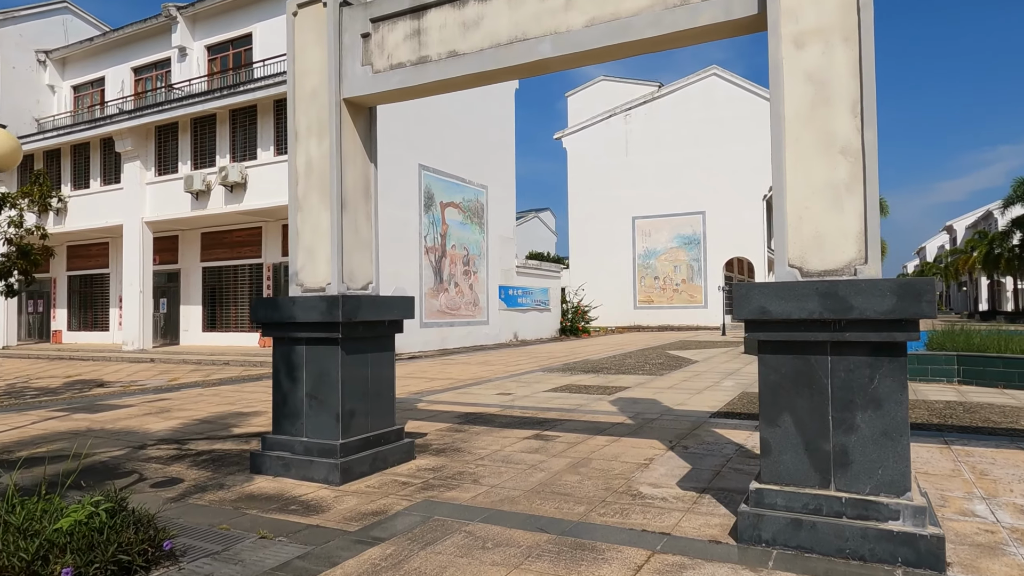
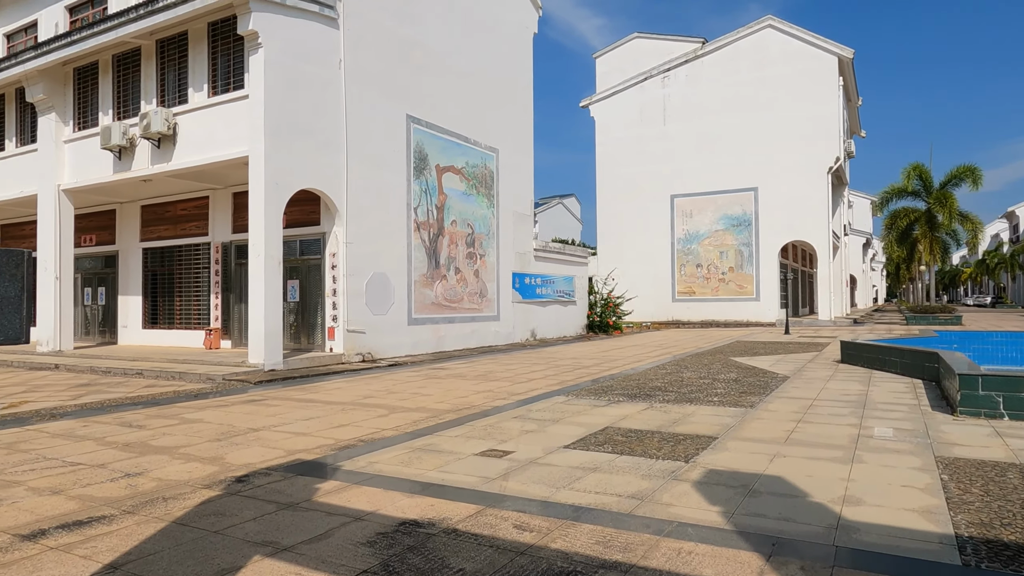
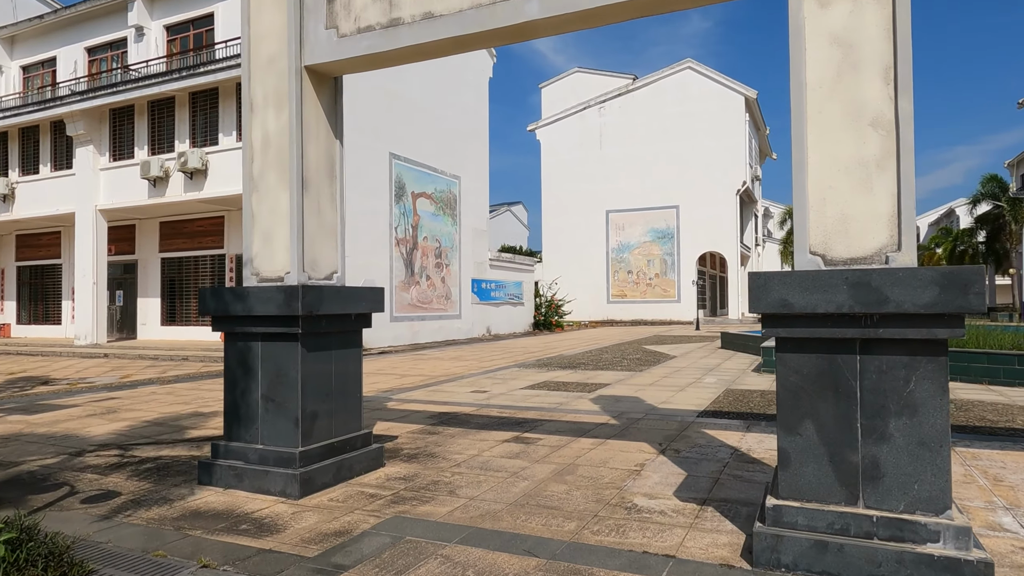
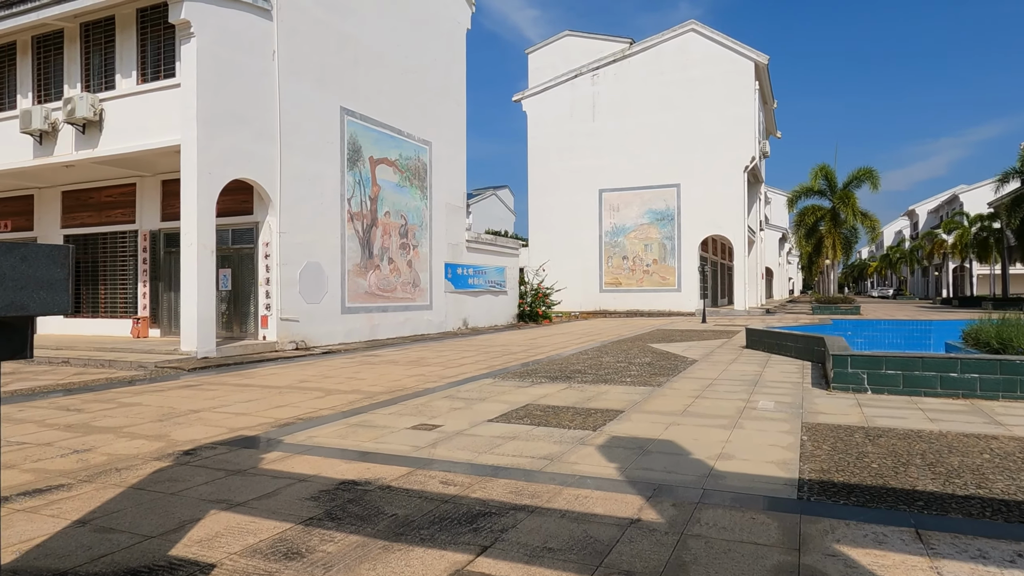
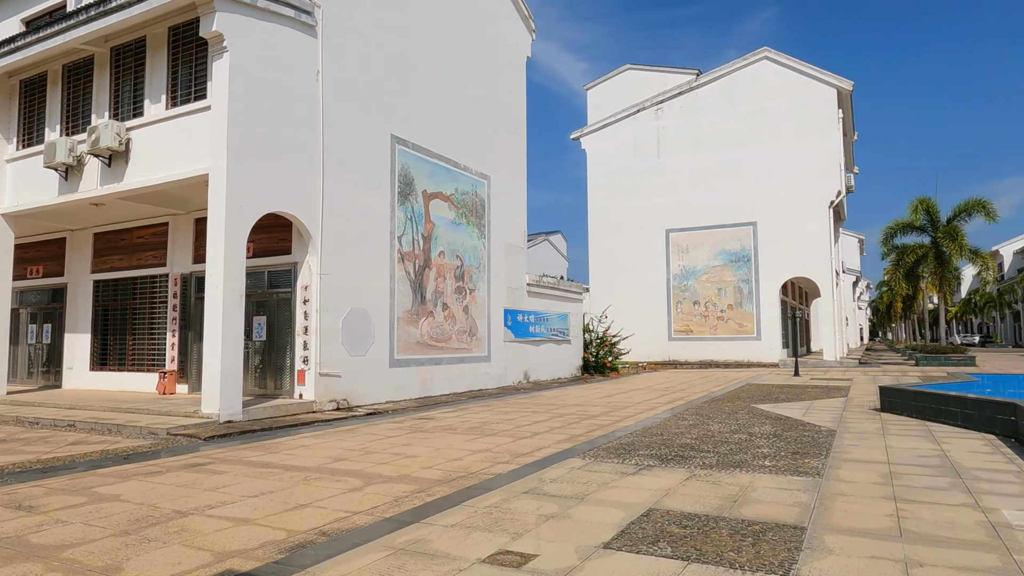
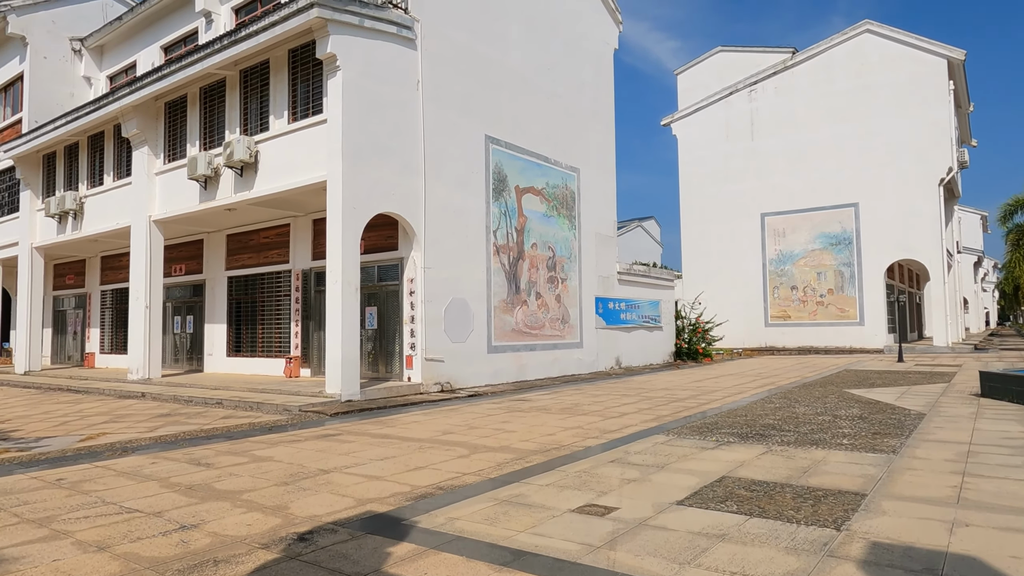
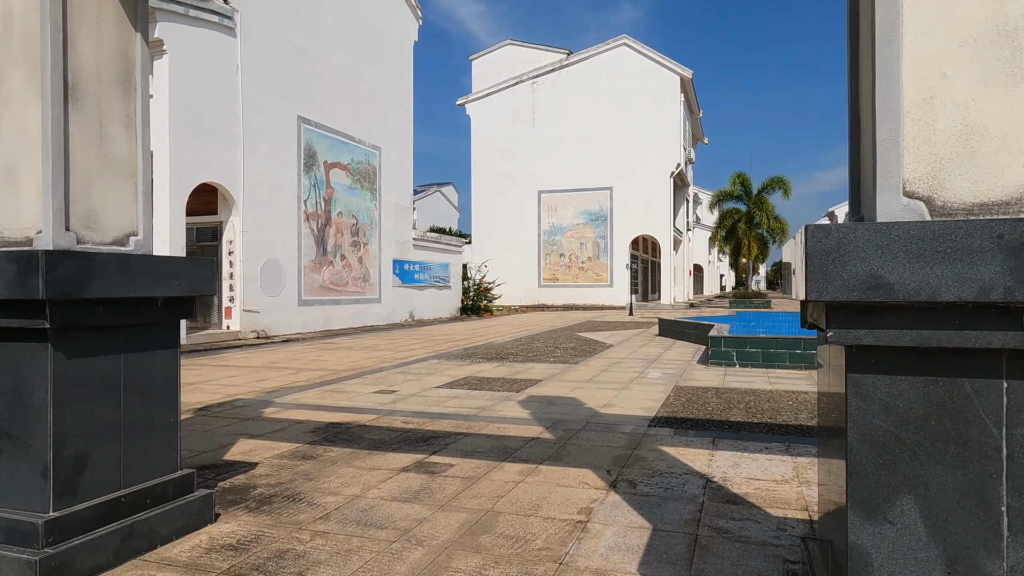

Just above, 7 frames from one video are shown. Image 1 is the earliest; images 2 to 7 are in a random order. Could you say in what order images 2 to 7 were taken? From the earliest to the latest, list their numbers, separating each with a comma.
3, 7, 4, 2, 6, 5
